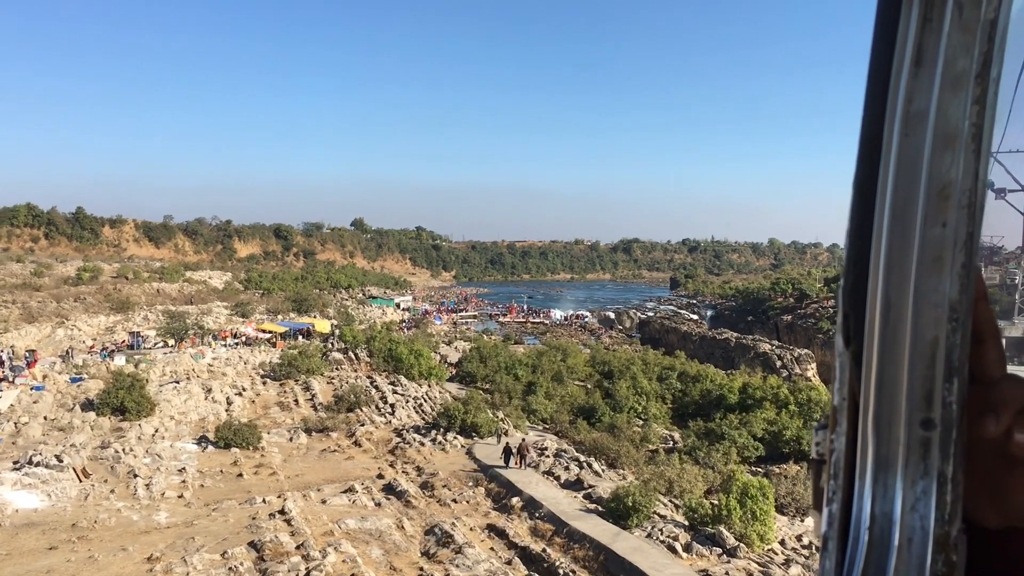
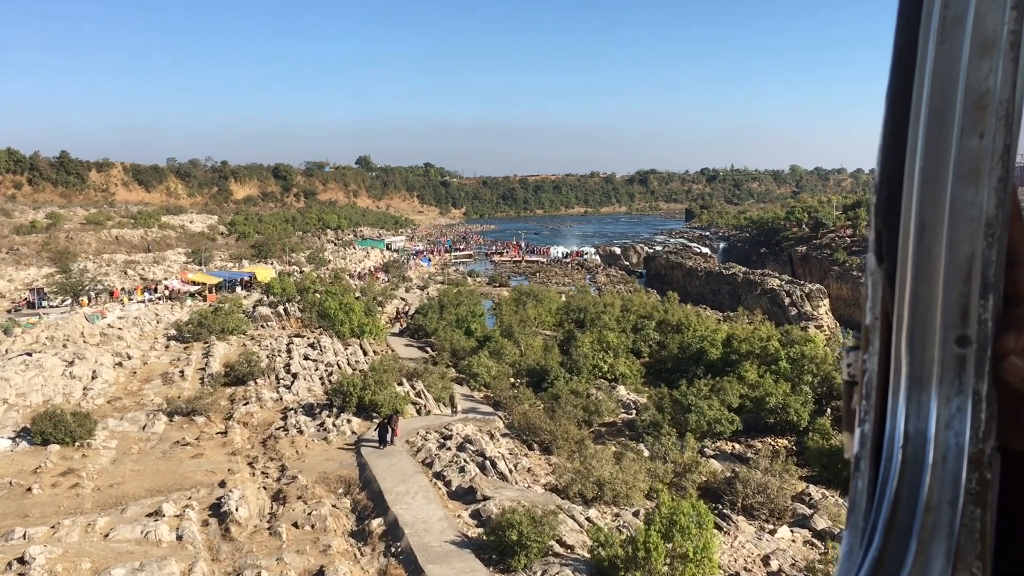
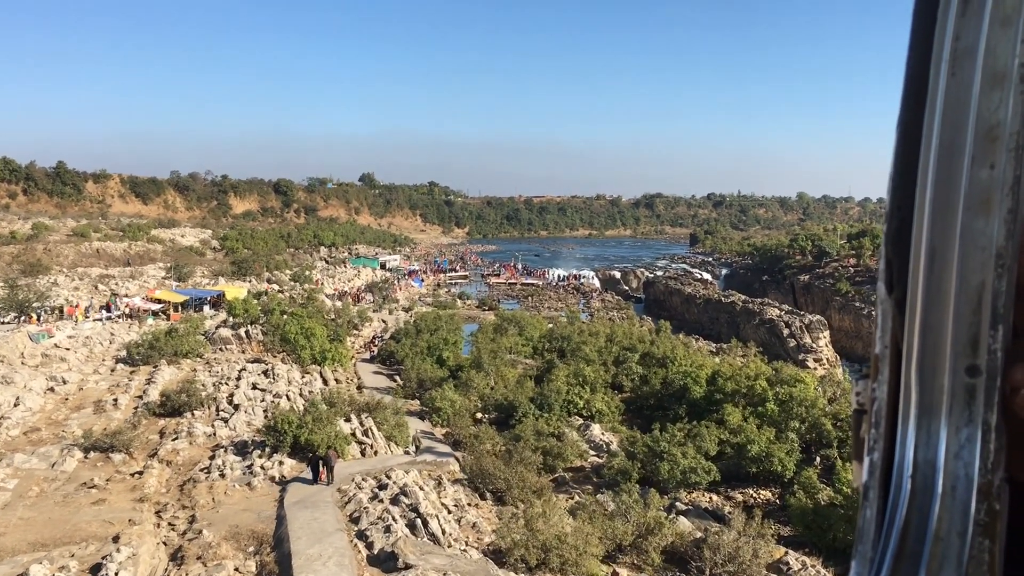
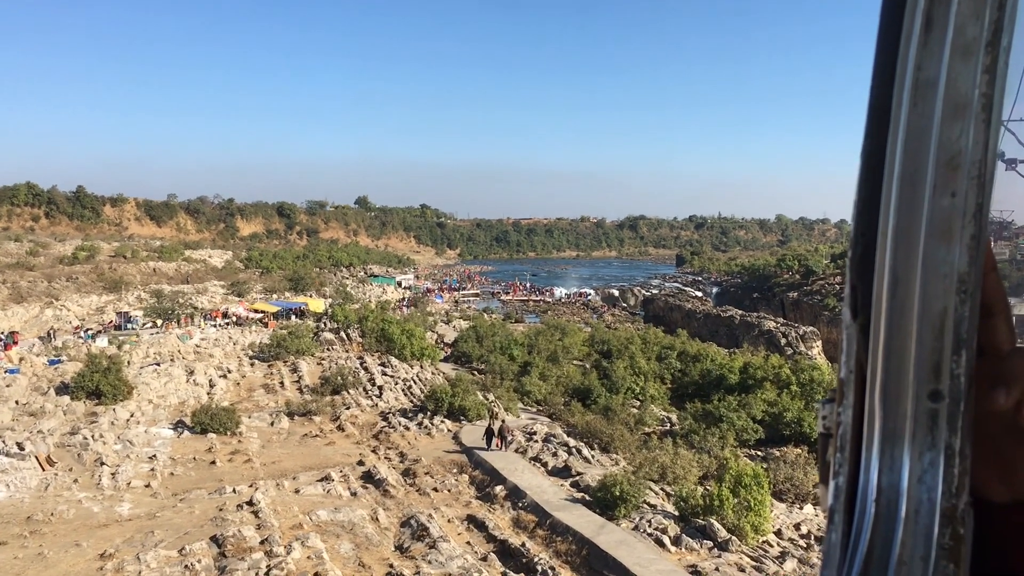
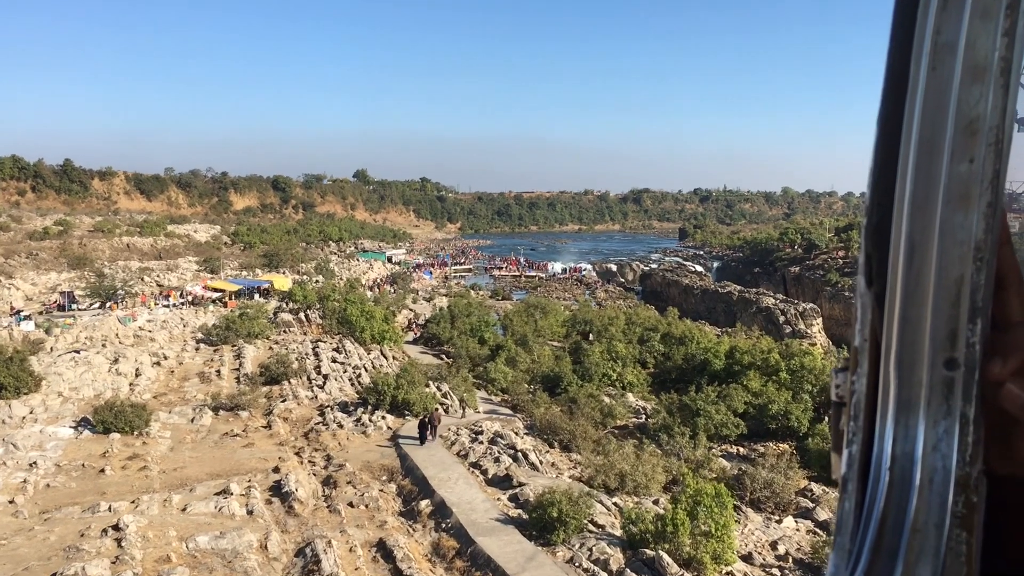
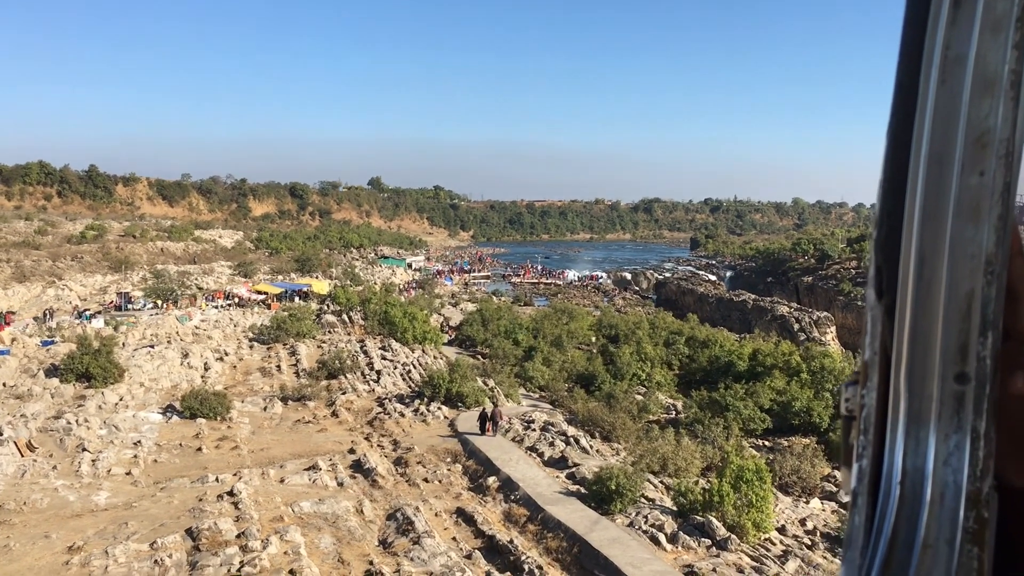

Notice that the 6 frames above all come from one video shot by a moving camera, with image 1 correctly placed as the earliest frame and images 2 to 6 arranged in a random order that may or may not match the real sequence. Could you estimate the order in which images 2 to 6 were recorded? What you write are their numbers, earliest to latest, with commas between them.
4, 6, 5, 2, 3
